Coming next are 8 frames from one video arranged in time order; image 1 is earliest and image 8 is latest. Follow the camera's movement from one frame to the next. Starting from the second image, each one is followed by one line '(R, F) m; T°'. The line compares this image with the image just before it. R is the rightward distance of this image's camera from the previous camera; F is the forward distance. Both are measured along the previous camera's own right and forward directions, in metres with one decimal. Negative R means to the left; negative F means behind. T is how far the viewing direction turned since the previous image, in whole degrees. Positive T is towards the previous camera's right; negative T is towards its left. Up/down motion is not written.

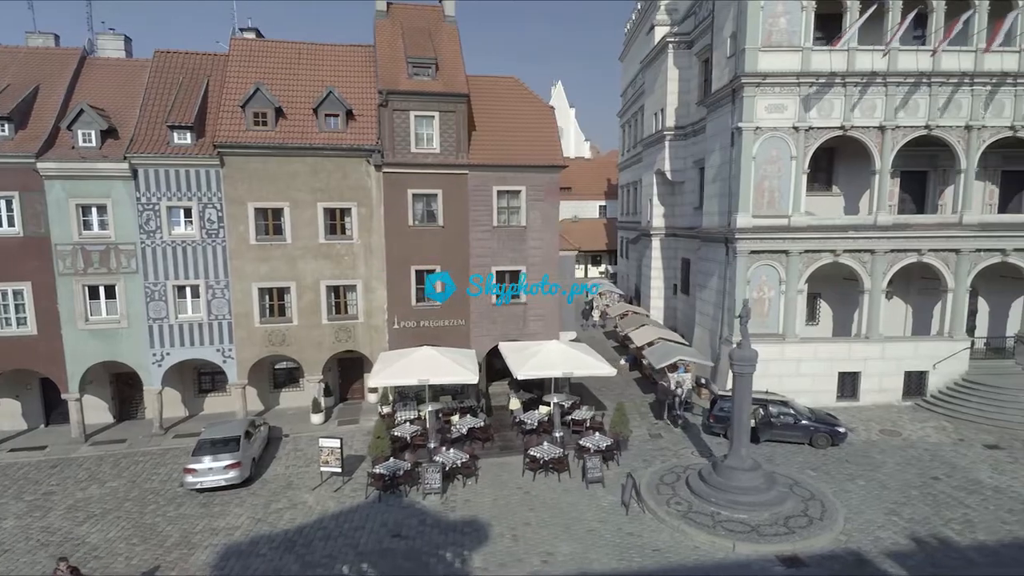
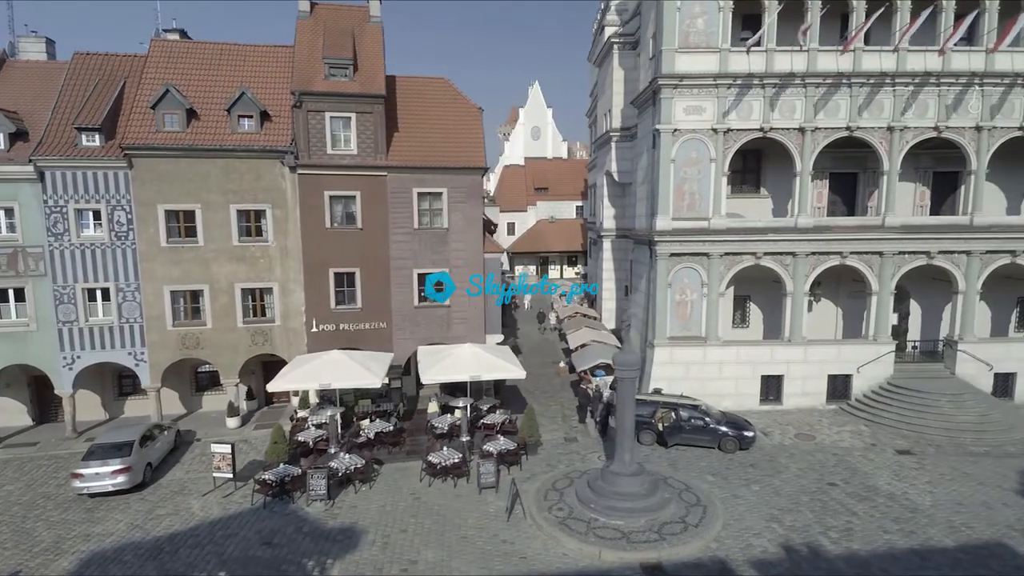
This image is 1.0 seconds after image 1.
(+3.1, +0.2) m; 0°
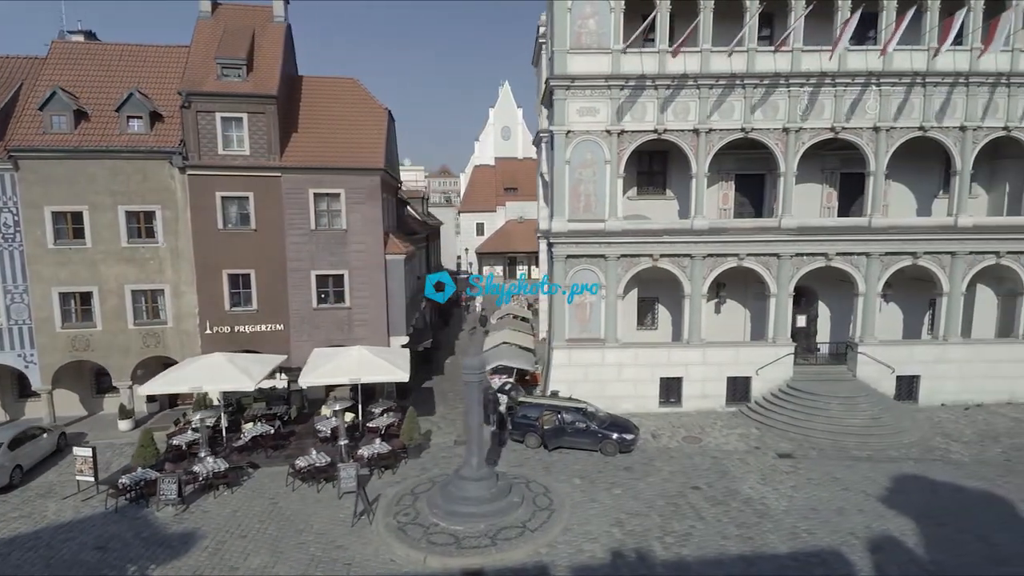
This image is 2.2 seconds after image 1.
(+3.9, +0.1) m; 0°
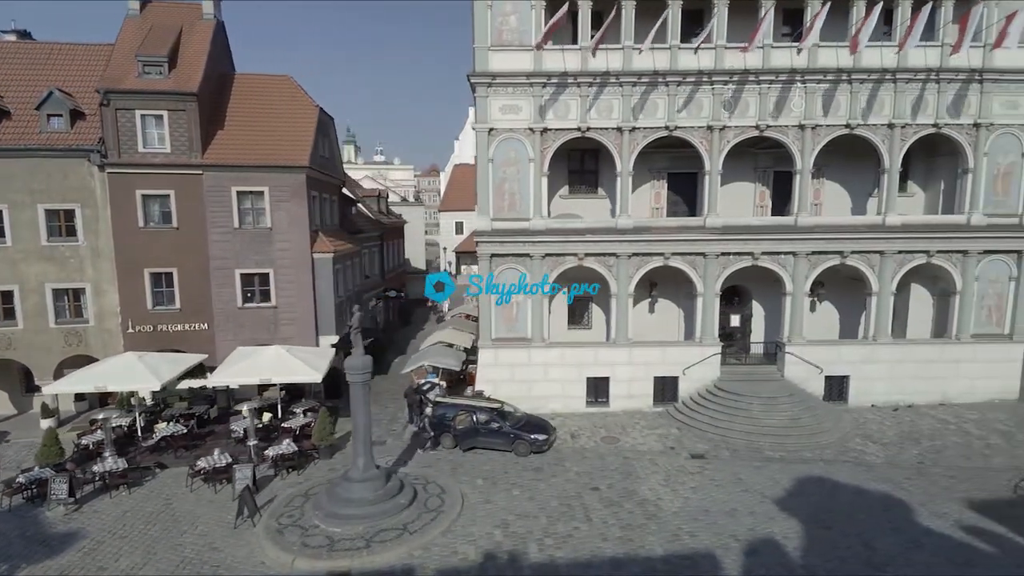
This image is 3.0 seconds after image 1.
(+2.9, +0.2) m; 0°
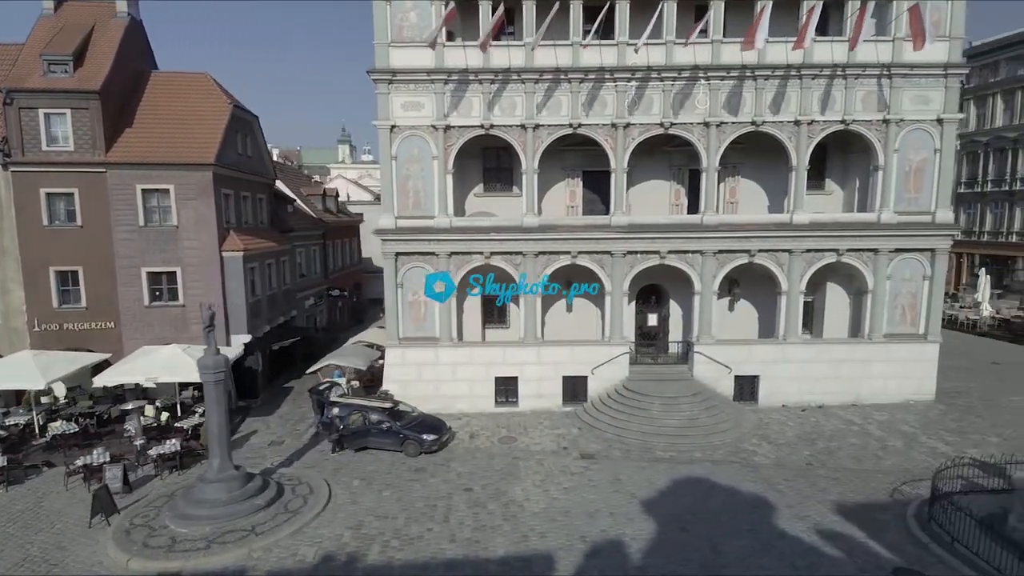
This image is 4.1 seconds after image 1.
(+3.7, +0.2) m; -1°
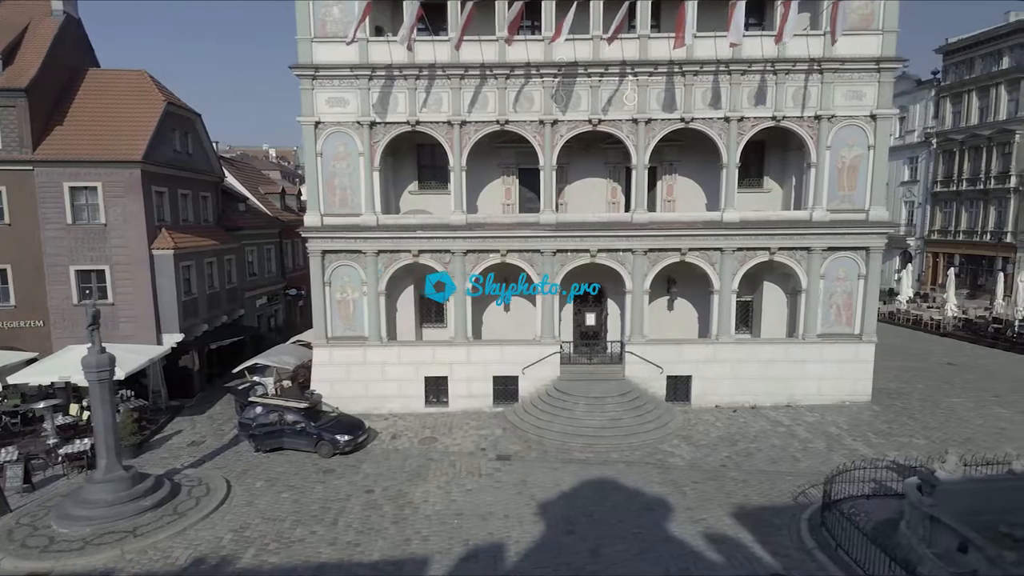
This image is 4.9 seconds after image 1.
(+2.8, +0.3) m; -1°
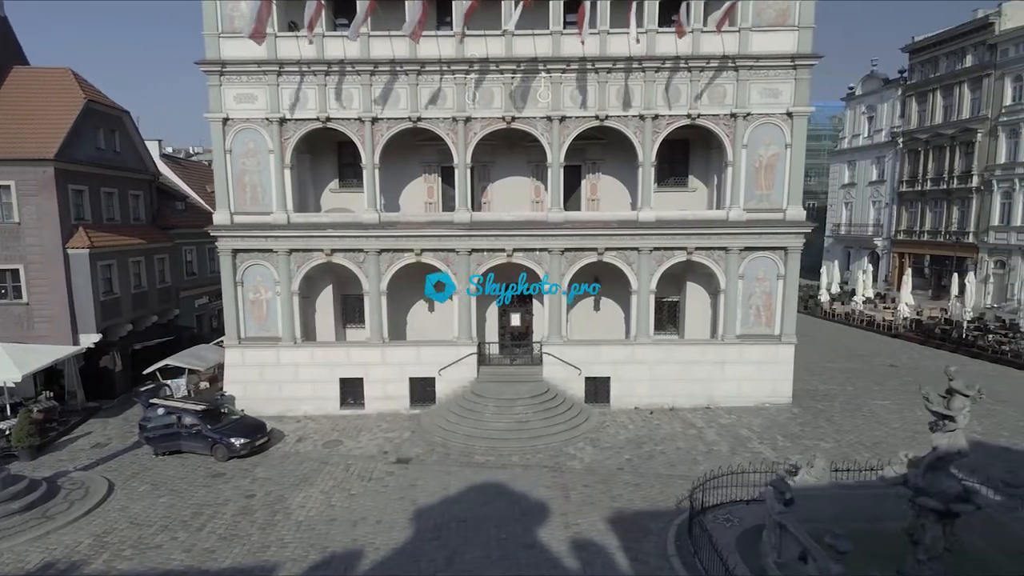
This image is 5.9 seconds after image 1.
(+3.0, +0.3) m; 0°
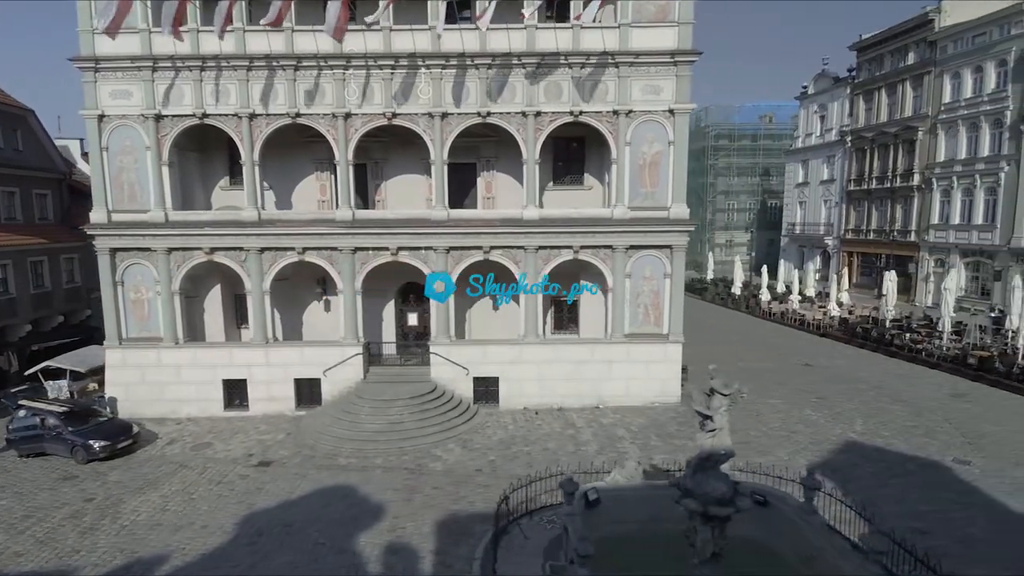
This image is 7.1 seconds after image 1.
(+3.9, +0.2) m; 0°
